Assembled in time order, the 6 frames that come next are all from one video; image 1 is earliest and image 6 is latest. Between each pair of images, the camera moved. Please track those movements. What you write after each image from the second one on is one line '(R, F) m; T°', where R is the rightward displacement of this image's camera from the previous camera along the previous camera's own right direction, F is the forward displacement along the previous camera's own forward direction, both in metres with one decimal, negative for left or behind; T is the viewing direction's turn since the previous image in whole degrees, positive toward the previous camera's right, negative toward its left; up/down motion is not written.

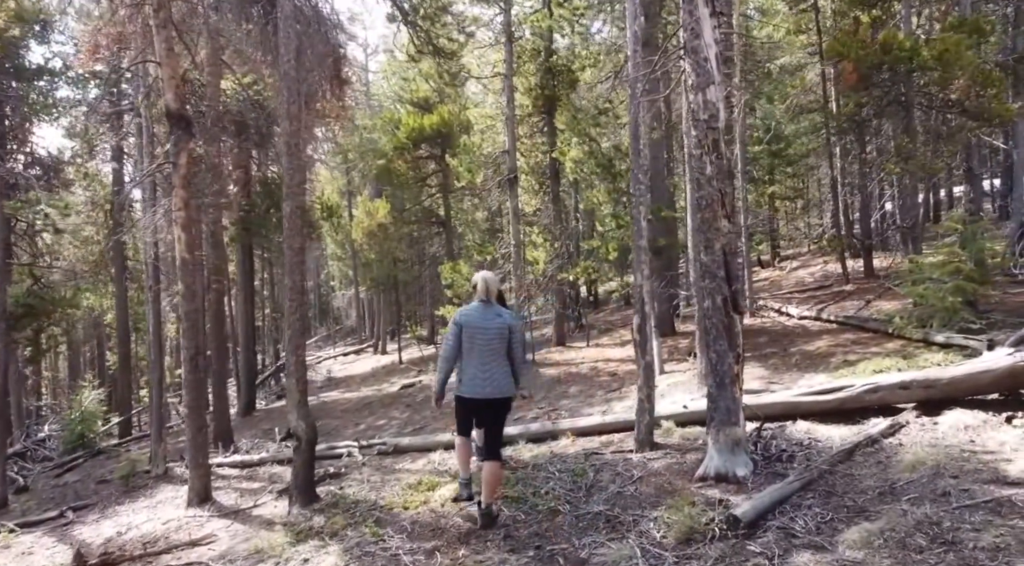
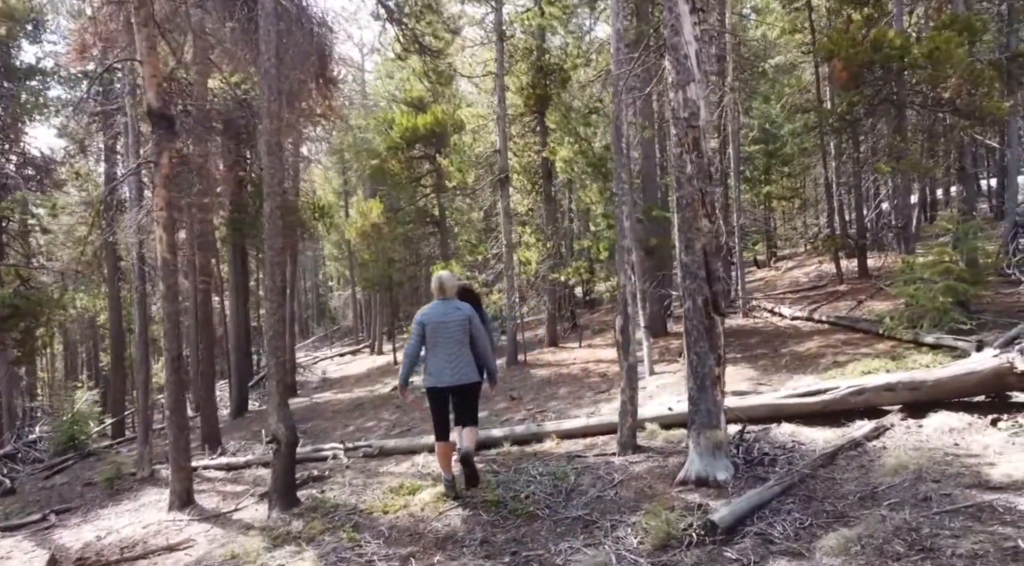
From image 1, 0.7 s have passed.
(+0.2, +0.1) m; 0°
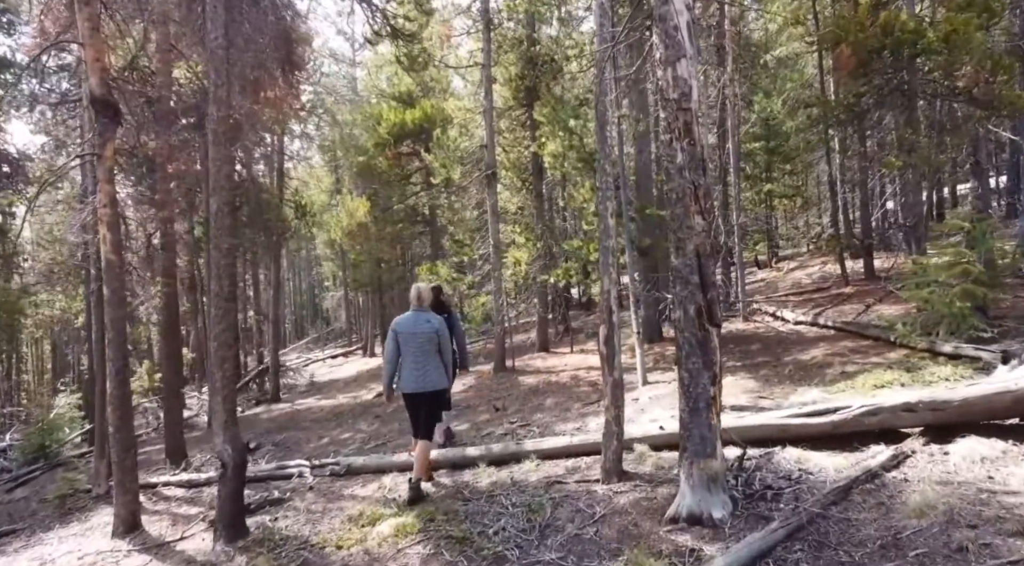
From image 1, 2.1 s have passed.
(+0.3, +0.7) m; 0°
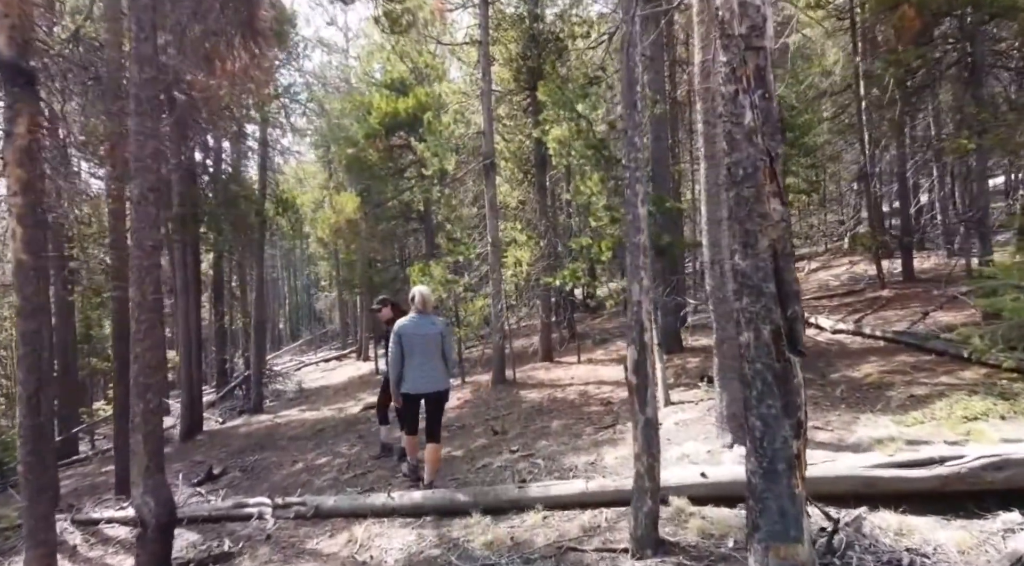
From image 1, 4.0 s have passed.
(0.0, +1.4) m; 0°
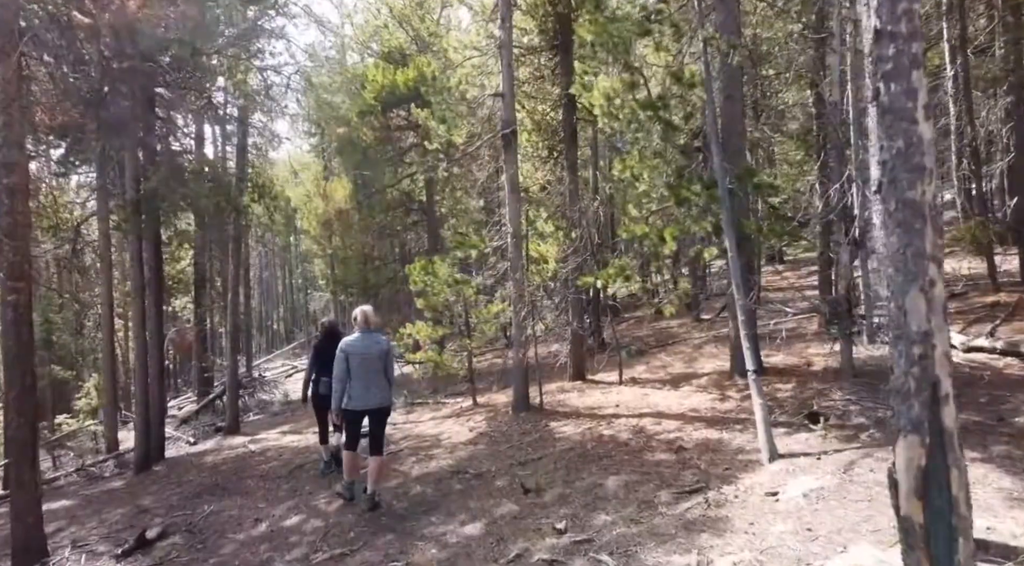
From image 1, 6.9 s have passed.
(-0.4, +2.5) m; 0°
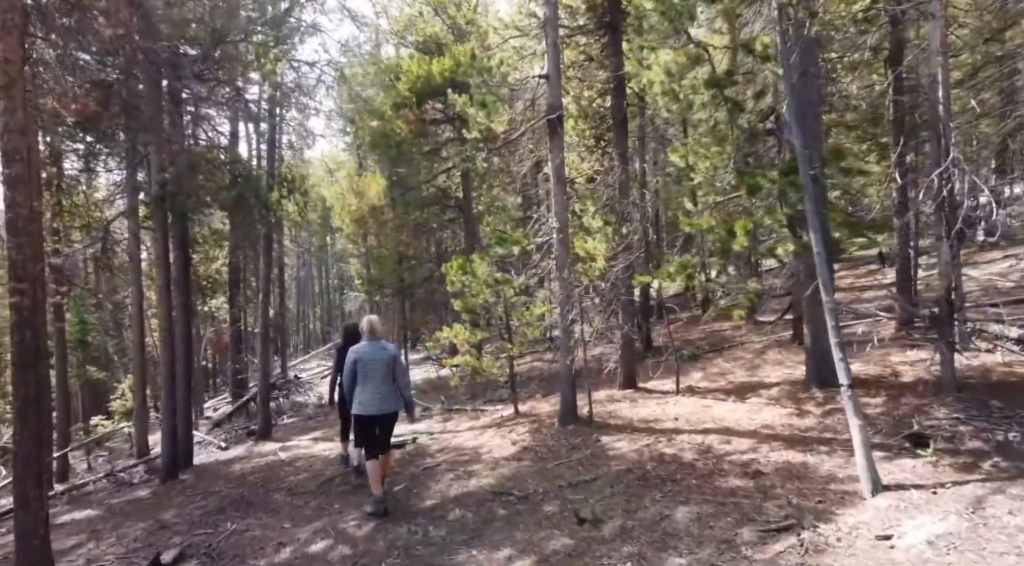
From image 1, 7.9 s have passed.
(-0.2, +0.8) m; -3°
